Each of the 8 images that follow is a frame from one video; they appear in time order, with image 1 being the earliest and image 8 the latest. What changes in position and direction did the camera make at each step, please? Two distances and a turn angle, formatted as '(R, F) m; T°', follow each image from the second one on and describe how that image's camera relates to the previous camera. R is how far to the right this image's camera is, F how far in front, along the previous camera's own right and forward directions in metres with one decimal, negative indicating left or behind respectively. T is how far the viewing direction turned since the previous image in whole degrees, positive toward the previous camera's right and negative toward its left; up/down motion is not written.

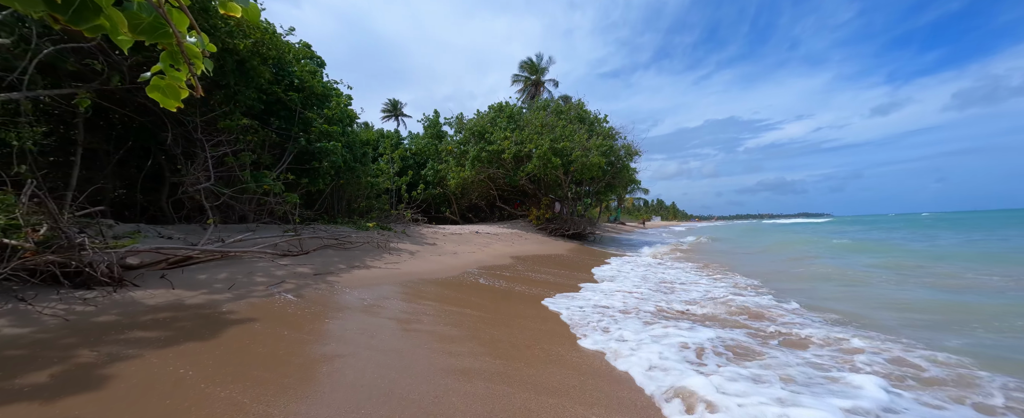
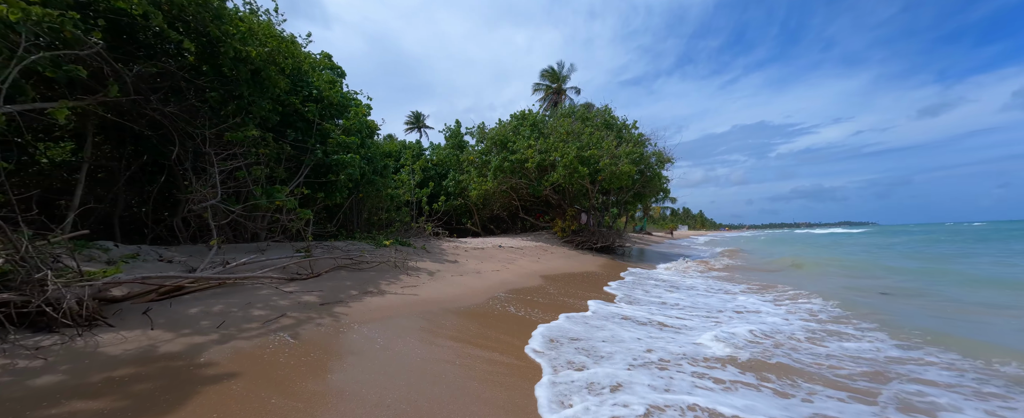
(-0.1, +0.6) m; -4°
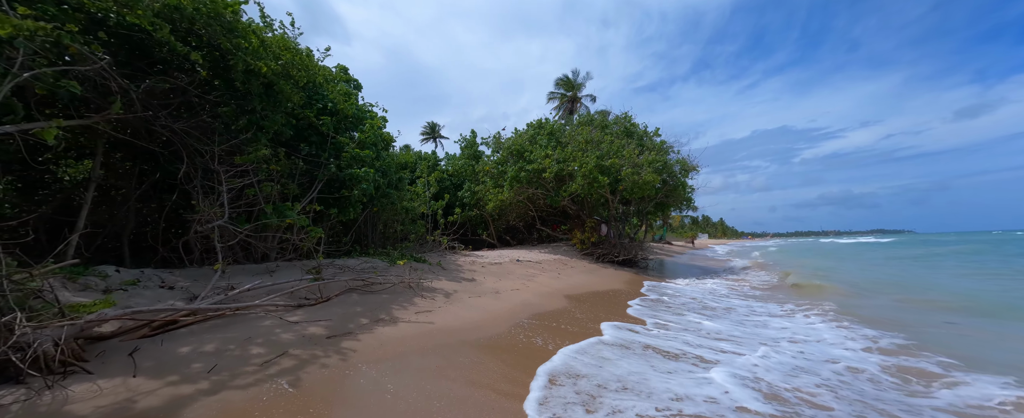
(-0.1, +0.4) m; -2°
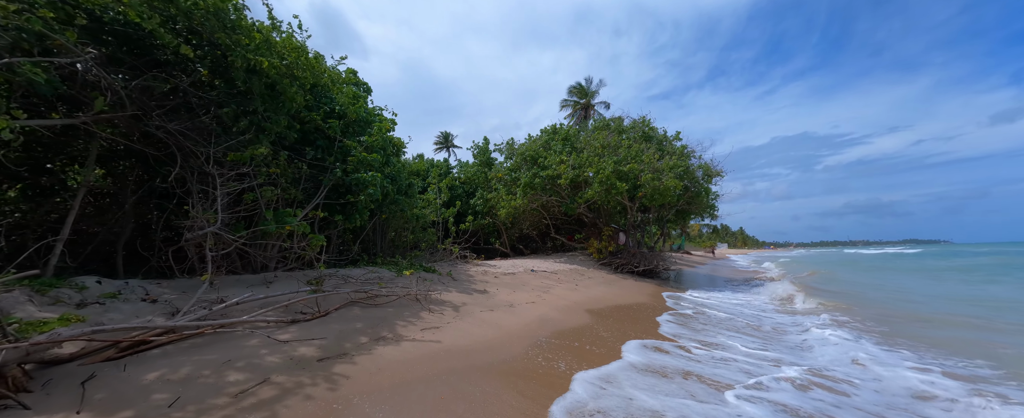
(0.0, +0.4) m; -2°
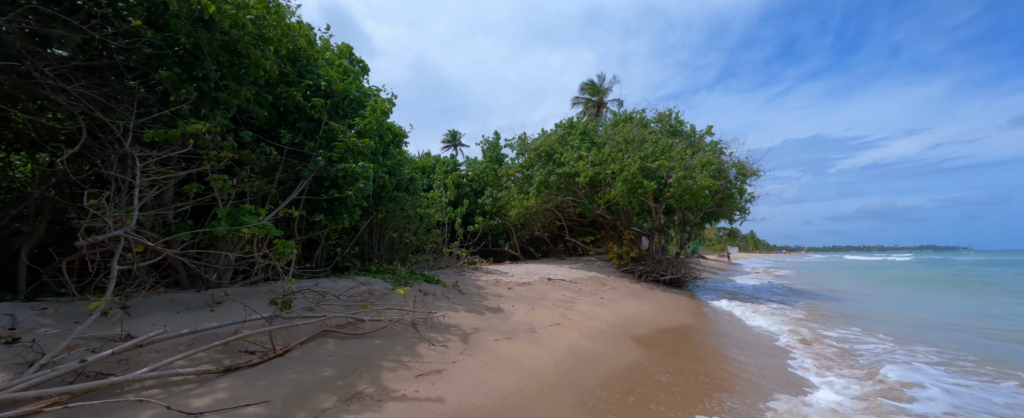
(-0.2, +1.1) m; -1°
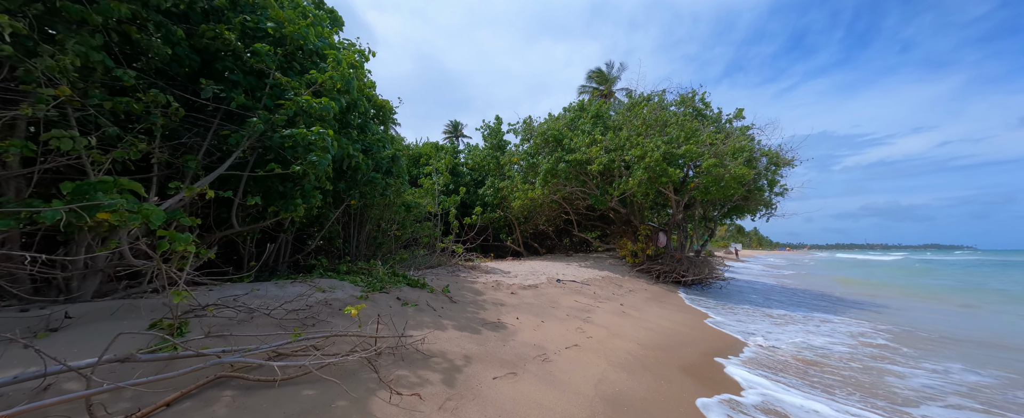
(-0.1, +1.2) m; 0°
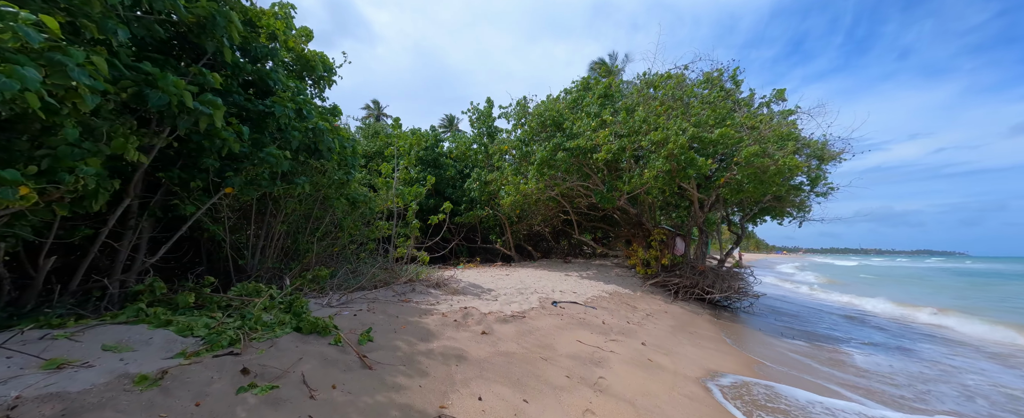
(+0.3, +2.0) m; 0°
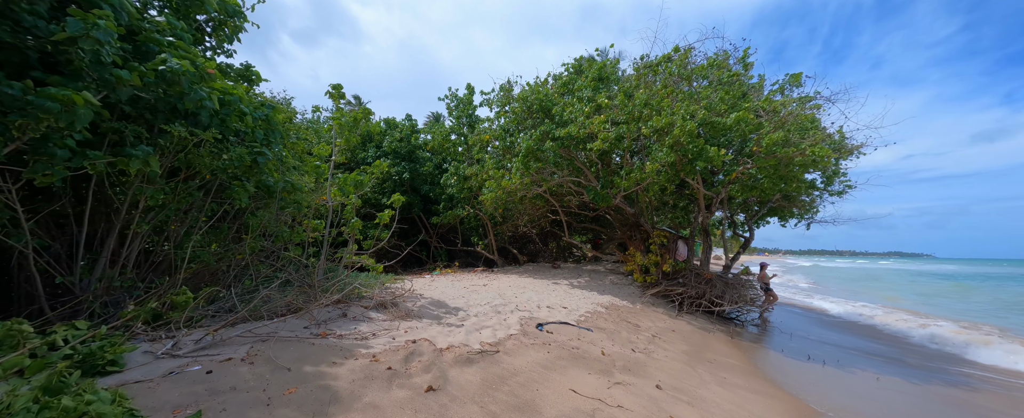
(+0.2, +1.3) m; +2°
